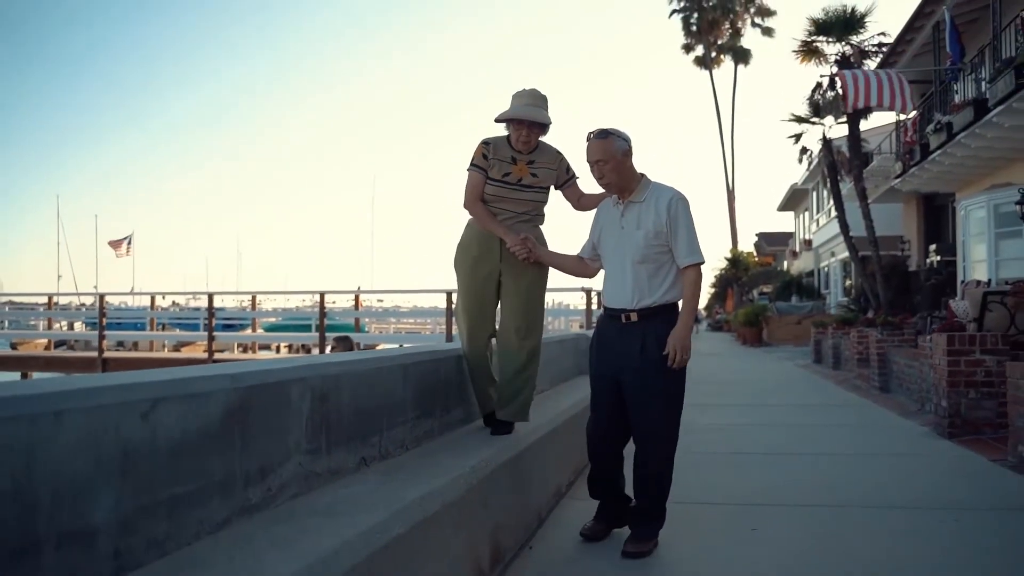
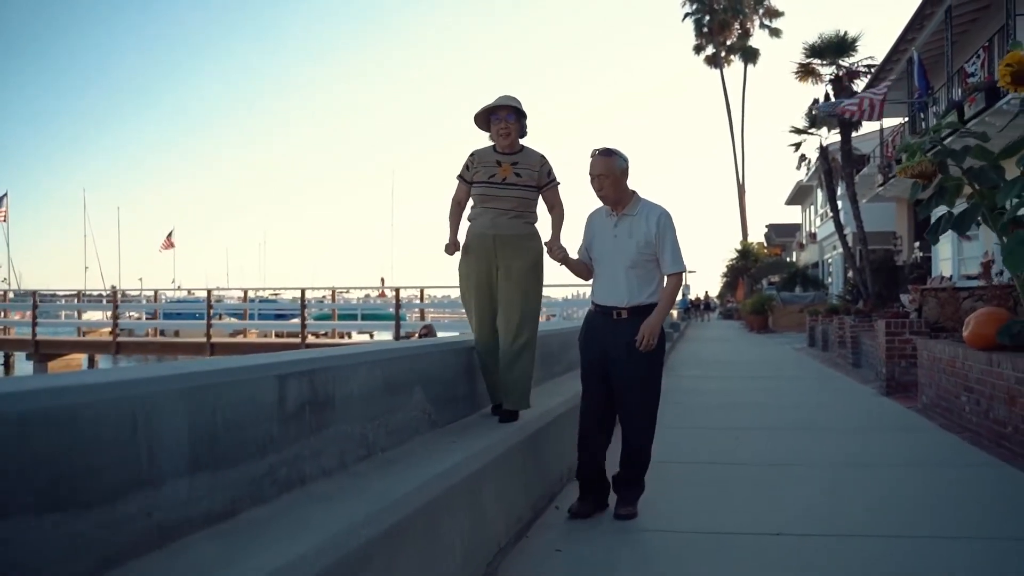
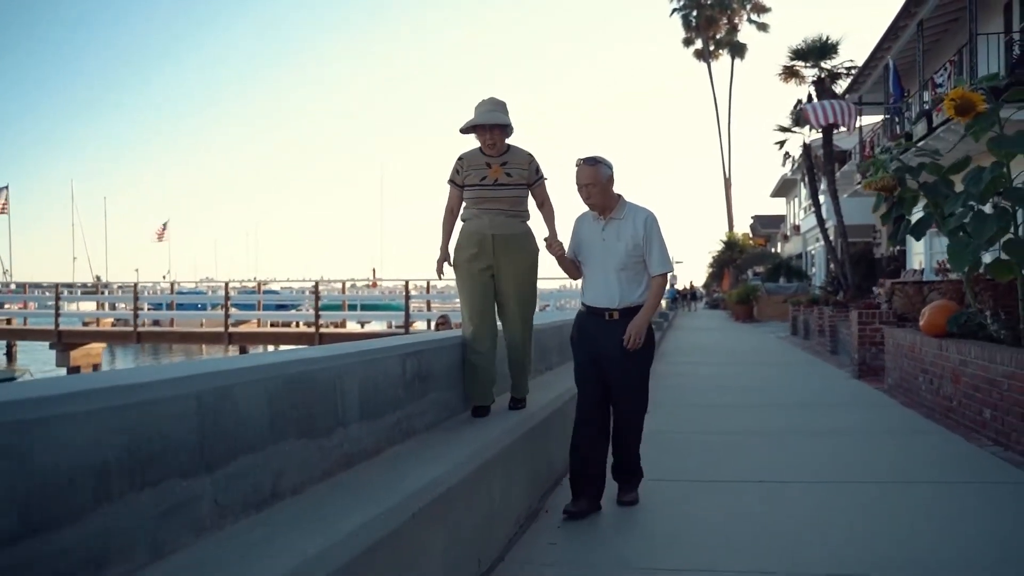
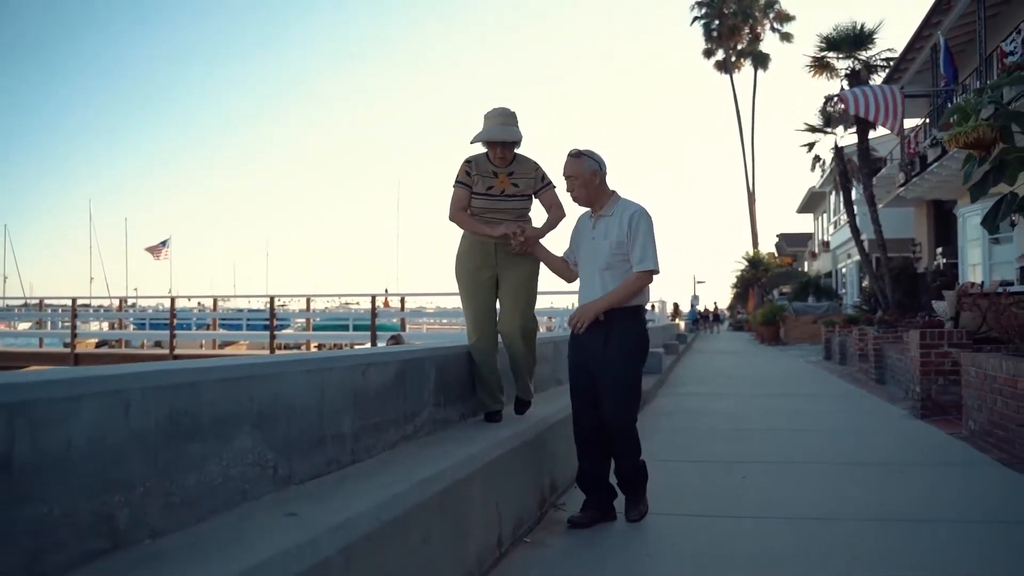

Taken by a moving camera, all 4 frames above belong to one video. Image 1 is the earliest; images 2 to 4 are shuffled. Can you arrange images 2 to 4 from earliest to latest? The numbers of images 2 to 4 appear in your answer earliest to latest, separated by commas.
4, 2, 3
